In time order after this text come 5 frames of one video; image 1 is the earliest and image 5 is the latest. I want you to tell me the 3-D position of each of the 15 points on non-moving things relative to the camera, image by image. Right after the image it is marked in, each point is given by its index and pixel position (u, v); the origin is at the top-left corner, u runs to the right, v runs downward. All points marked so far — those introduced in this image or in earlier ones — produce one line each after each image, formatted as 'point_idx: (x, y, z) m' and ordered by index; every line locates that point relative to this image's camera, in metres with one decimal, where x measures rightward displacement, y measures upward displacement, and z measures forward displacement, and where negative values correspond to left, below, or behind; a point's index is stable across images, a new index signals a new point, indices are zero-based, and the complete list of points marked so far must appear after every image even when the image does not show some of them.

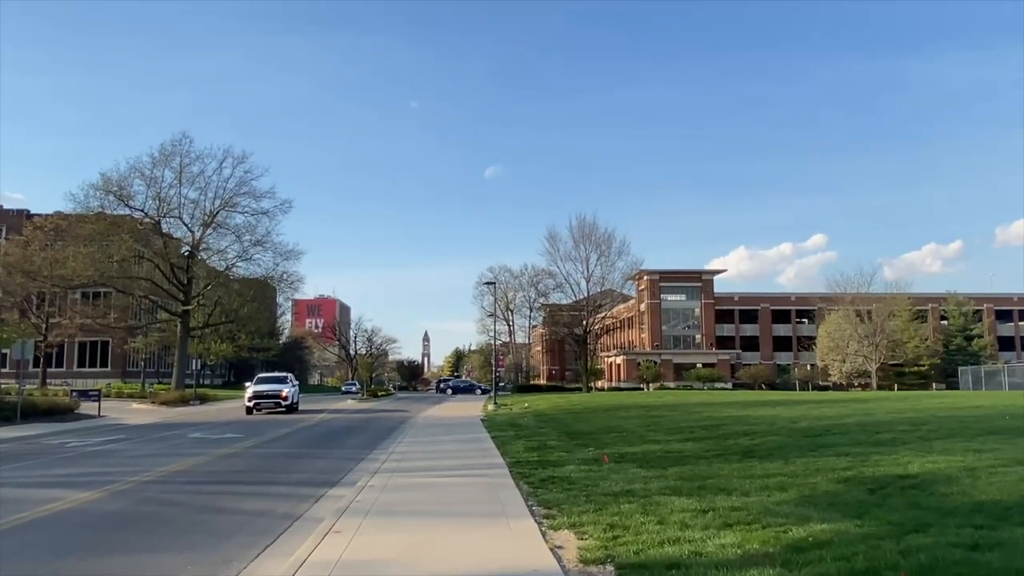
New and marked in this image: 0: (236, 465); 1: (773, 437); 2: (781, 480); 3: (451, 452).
0: (-5.9, -3.9, +17.7) m
1: (+5.7, -3.2, +17.9) m
2: (+3.8, -2.7, +11.7) m
3: (-1.4, -3.8, +18.9) m
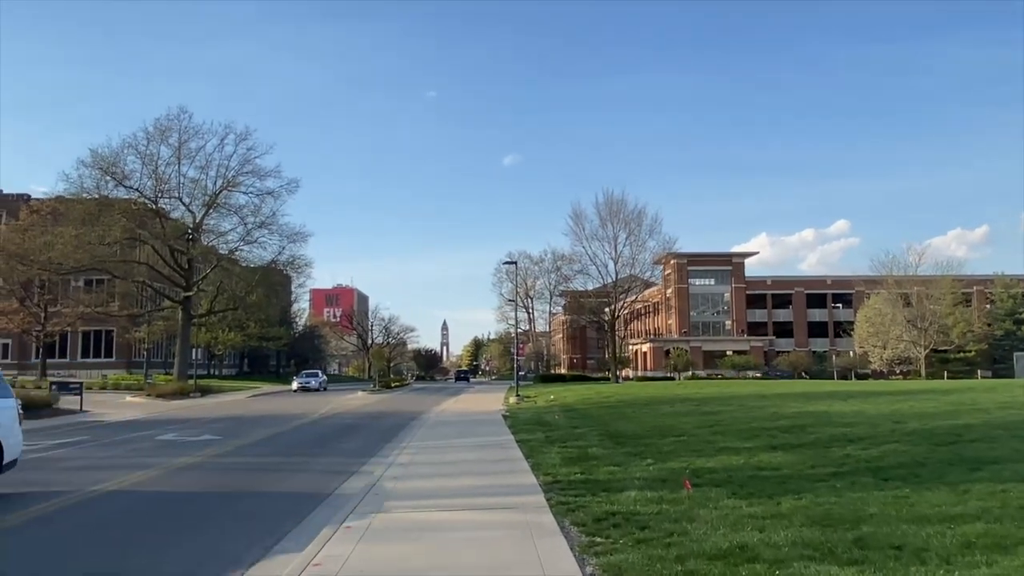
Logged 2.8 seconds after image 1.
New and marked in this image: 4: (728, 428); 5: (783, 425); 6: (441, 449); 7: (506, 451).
0: (-5.4, -3.3, +13.6) m
1: (+6.2, -2.6, +13.5) m
2: (+4.2, -2.2, +7.4) m
3: (-0.8, -3.1, +14.7) m
4: (+4.7, -3.1, +17.9) m
5: (+6.0, -3.0, +18.1) m
6: (-1.5, -3.4, +17.7) m
7: (-0.1, -3.2, +16.1) m
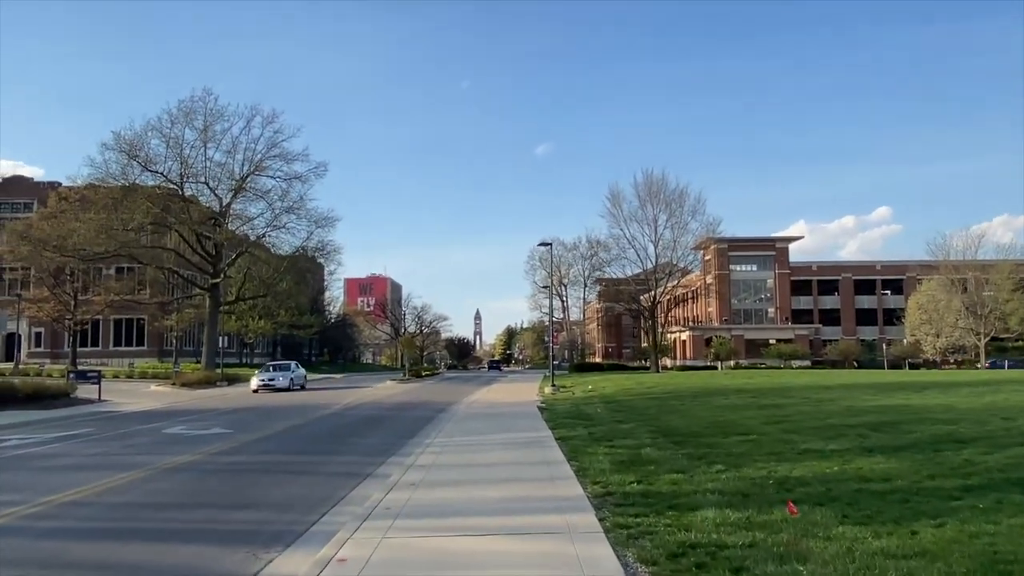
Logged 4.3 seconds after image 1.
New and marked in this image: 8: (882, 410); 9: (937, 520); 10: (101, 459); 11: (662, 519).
0: (-4.8, -2.9, +11.5) m
1: (+6.8, -2.2, +11.0) m
2: (+4.5, -1.8, +4.9) m
3: (-0.2, -2.7, +12.4) m
4: (+5.4, -2.6, +15.4) m
5: (+6.7, -2.5, +15.6) m
6: (-0.8, -3.0, +15.5) m
7: (+0.6, -2.7, +13.8) m
8: (+8.0, -2.6, +18.0) m
9: (+3.9, -2.1, +7.5) m
10: (-7.9, -3.3, +15.8) m
11: (+1.5, -2.3, +8.3) m
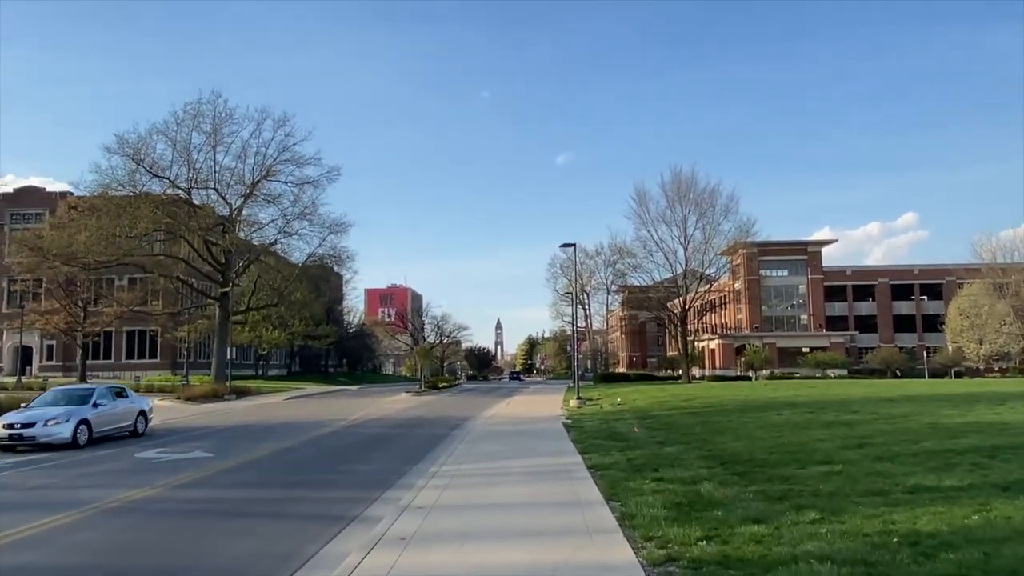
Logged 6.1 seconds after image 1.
0: (-4.6, -2.8, +8.9) m
1: (+7.0, -2.0, +8.0) m
2: (+4.6, -1.6, +2.0) m
3: (+0.1, -2.6, +9.7) m
4: (+5.7, -2.5, +12.5) m
5: (+7.0, -2.4, +12.6) m
6: (-0.4, -2.9, +12.7) m
7: (+0.9, -2.7, +11.0) m
8: (+8.4, -2.6, +15.0) m
9: (+4.0, -1.9, +4.7) m
10: (-7.5, -3.3, +13.2) m
11: (+1.7, -2.2, +5.5) m
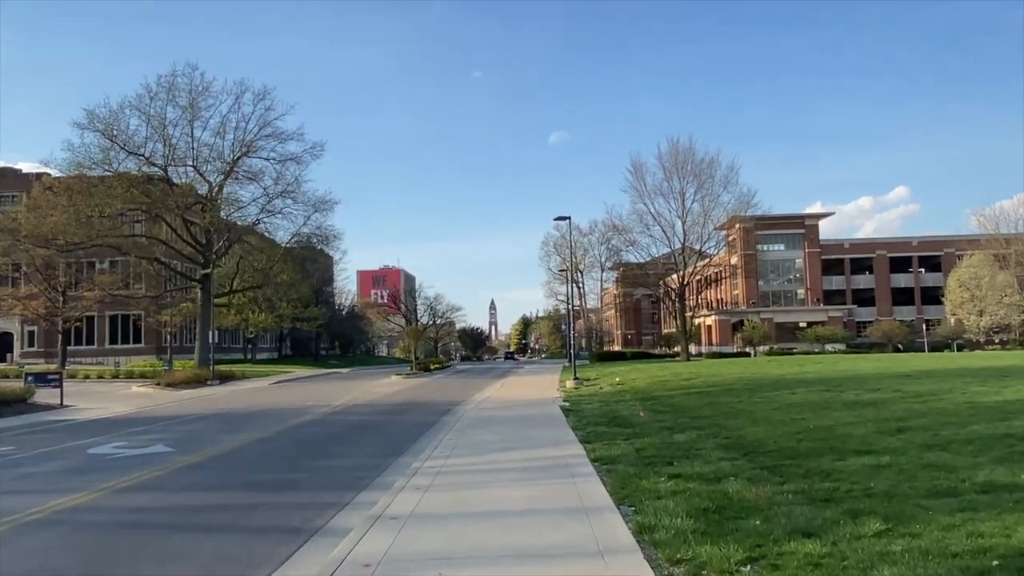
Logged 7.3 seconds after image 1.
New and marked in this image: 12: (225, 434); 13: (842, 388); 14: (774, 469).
0: (-4.6, -2.6, +7.2) m
1: (+7.0, -1.6, +6.4) m
2: (+4.6, -1.4, +0.4) m
3: (0.0, -2.3, +8.0) m
4: (+5.6, -2.0, +10.9) m
5: (+6.9, -1.9, +11.0) m
6: (-0.5, -2.5, +11.0) m
7: (+0.8, -2.3, +9.3) m
8: (+8.3, -2.0, +13.4) m
9: (+4.0, -1.6, +3.0) m
10: (-7.6, -3.0, +11.5) m
11: (+1.6, -1.9, +3.9) m
12: (-6.6, -3.4, +19.0) m
13: (+8.0, -2.4, +19.9) m
14: (+3.2, -2.1, +9.9) m
